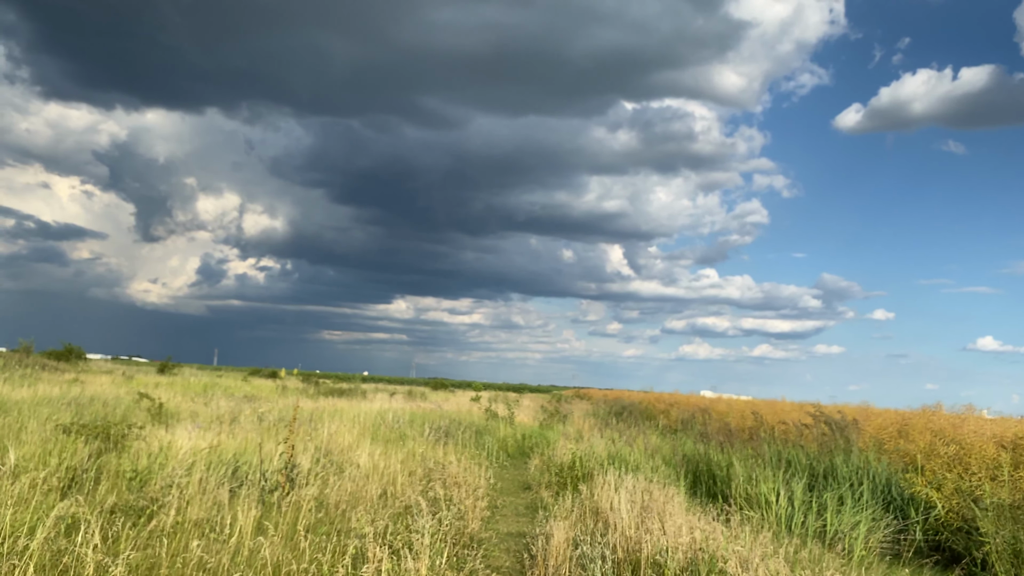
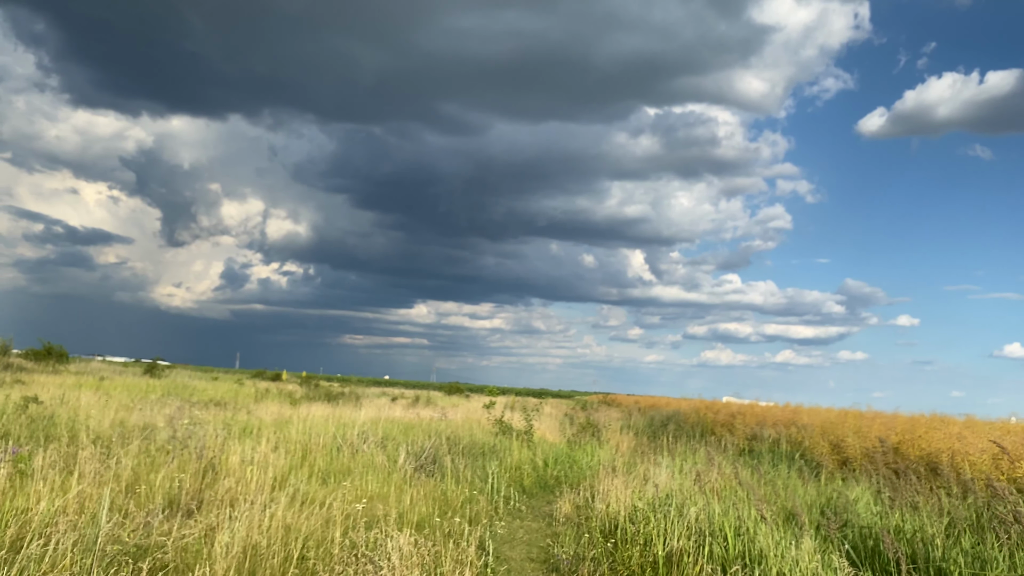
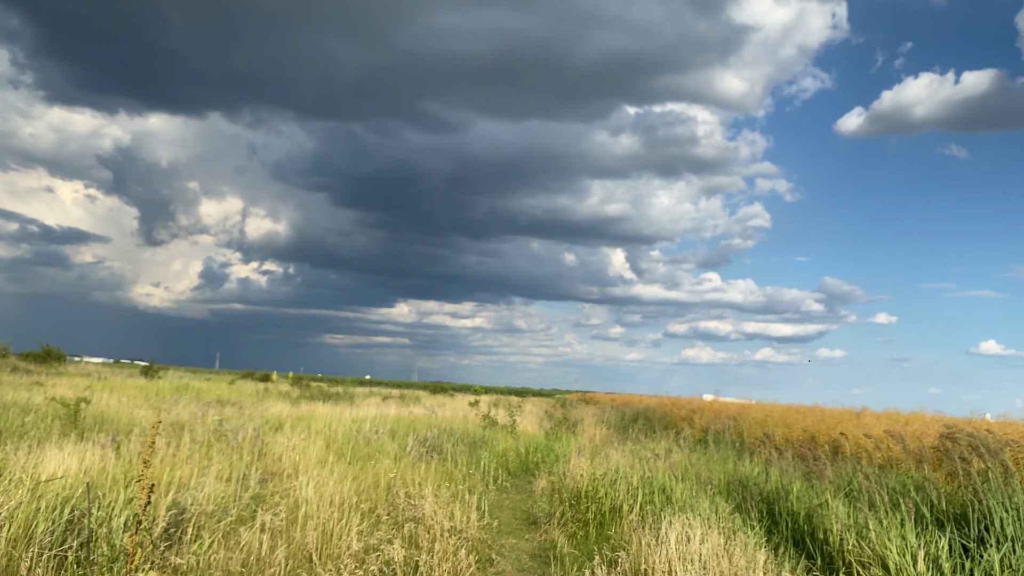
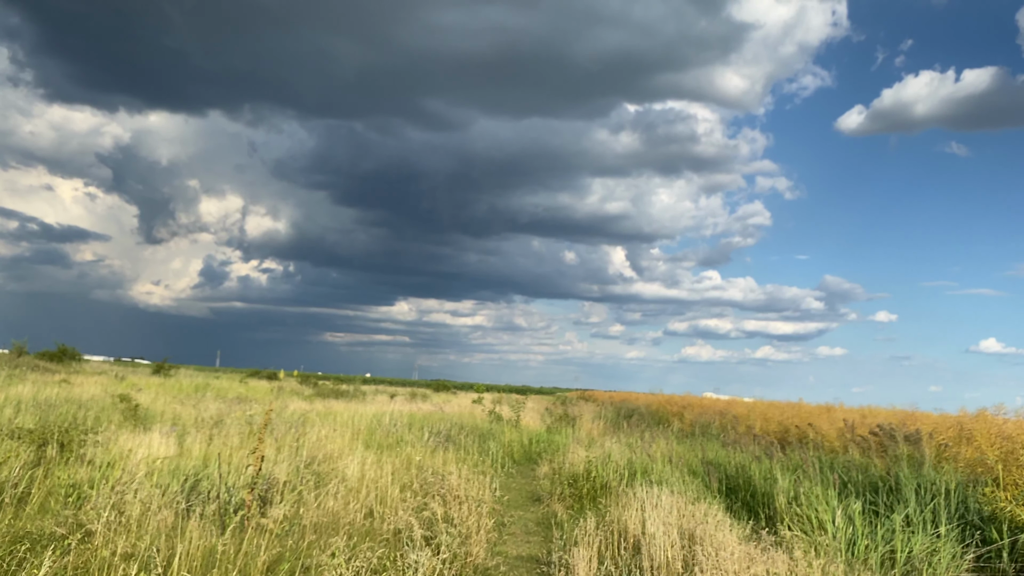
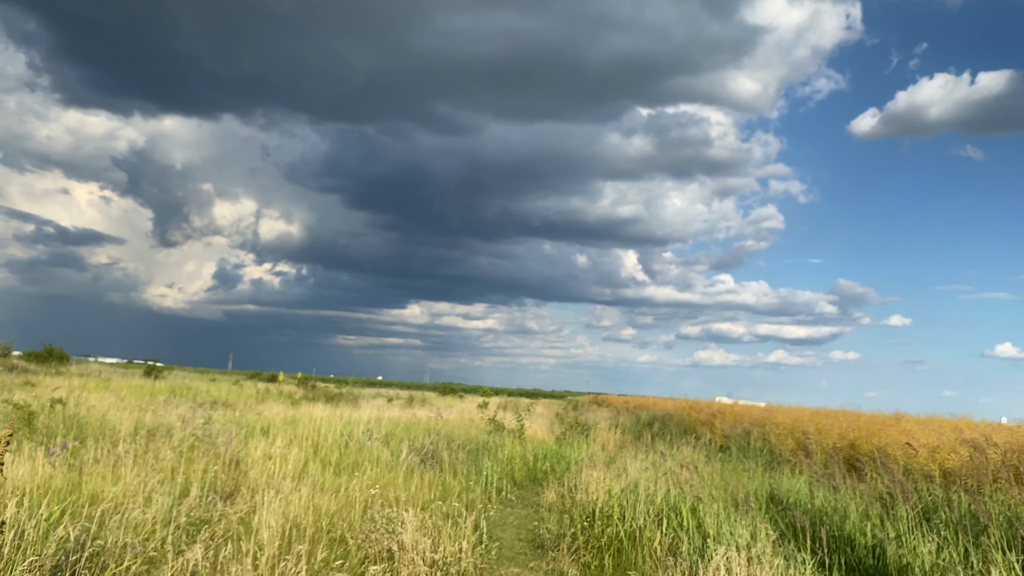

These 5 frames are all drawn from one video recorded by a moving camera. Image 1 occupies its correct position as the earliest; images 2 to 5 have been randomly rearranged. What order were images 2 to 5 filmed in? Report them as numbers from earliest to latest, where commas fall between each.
4, 3, 5, 2
